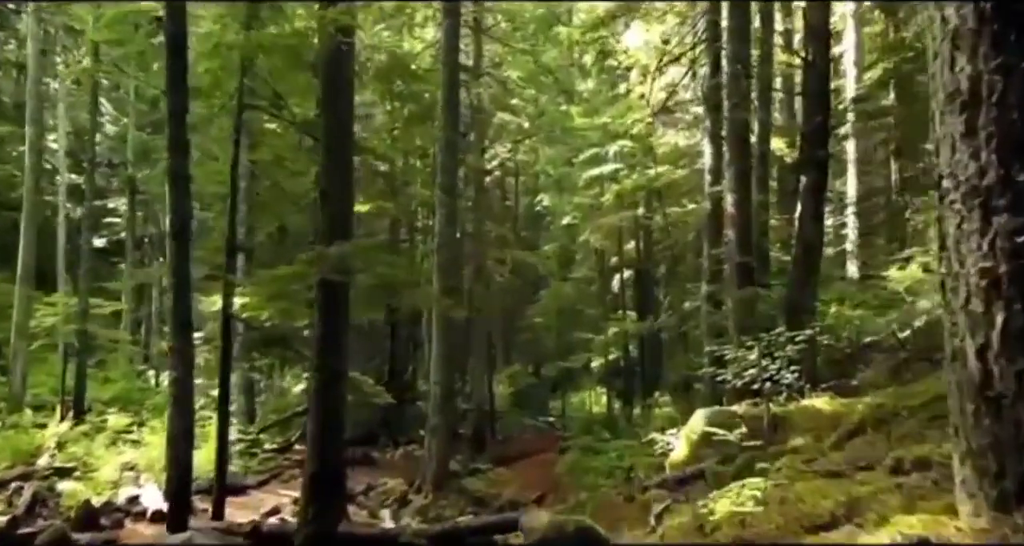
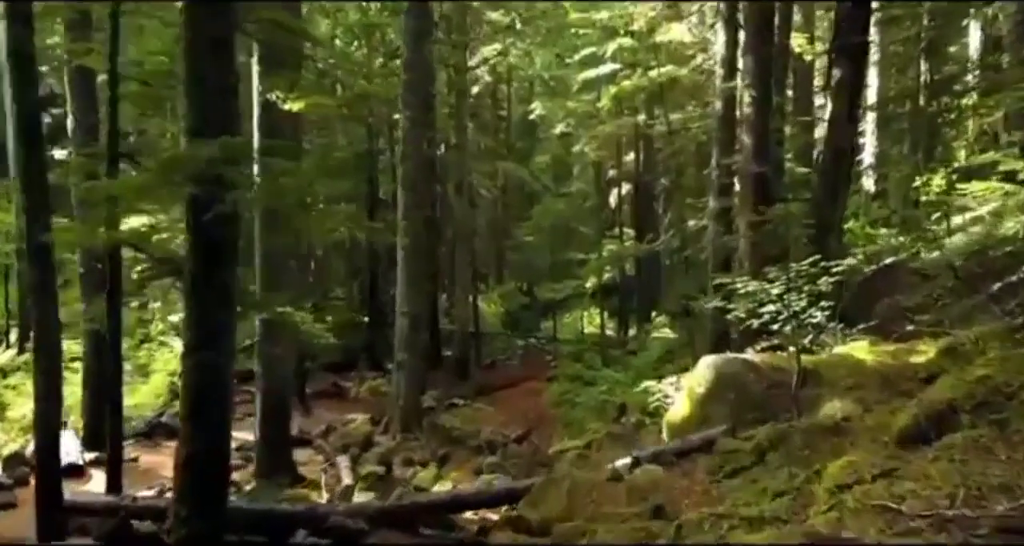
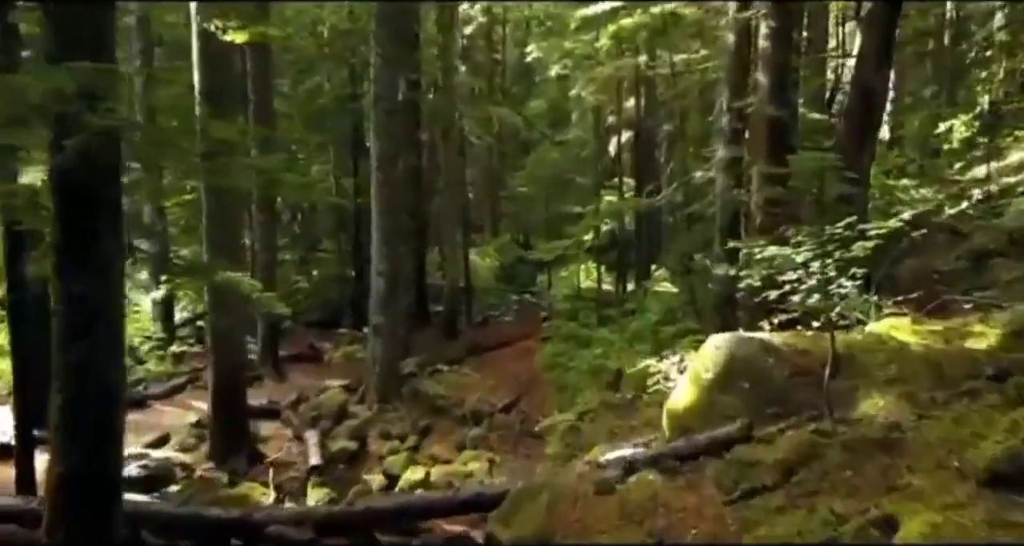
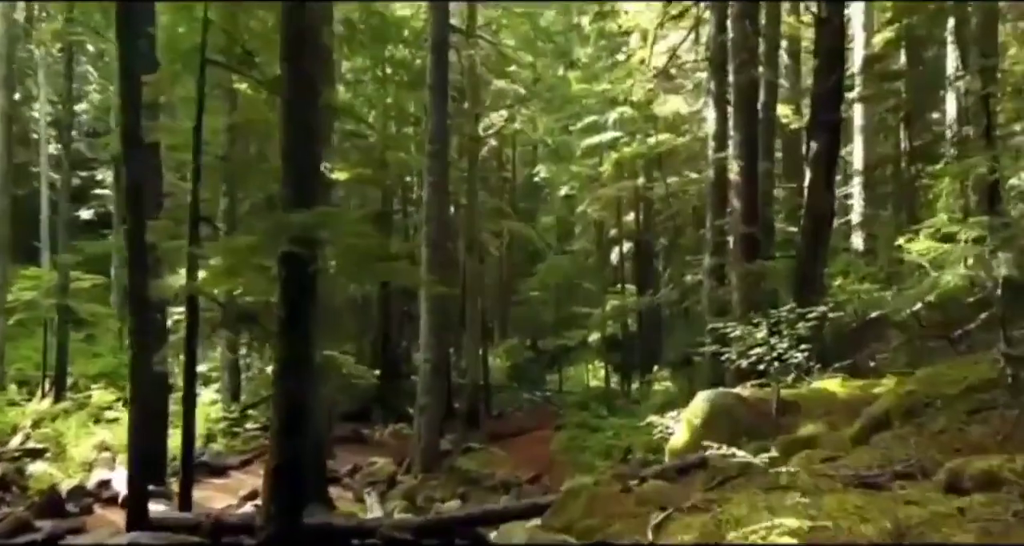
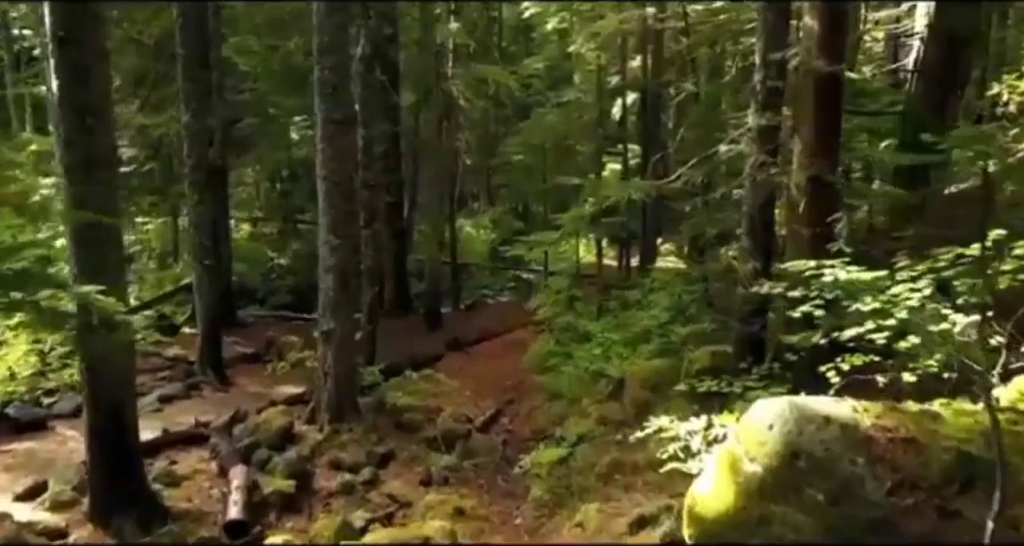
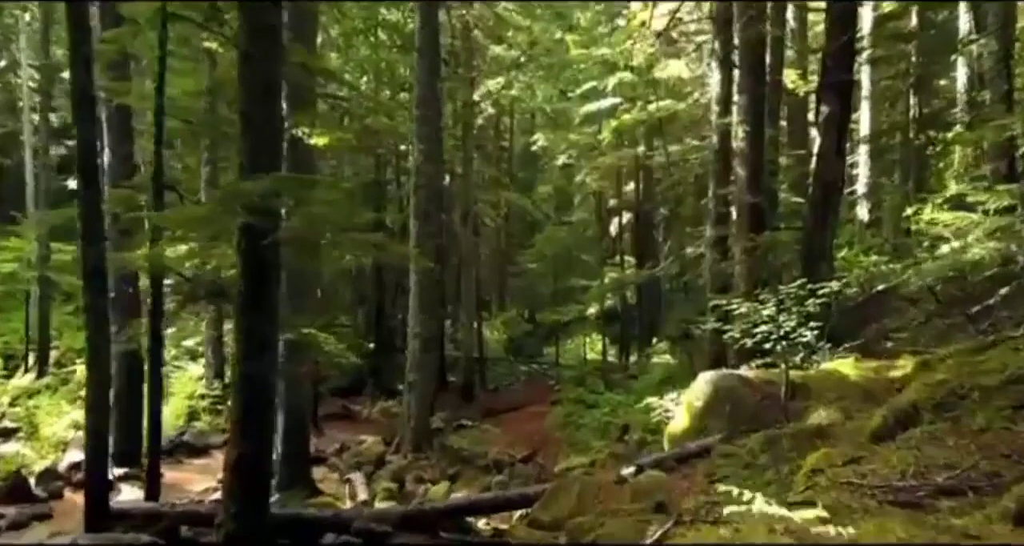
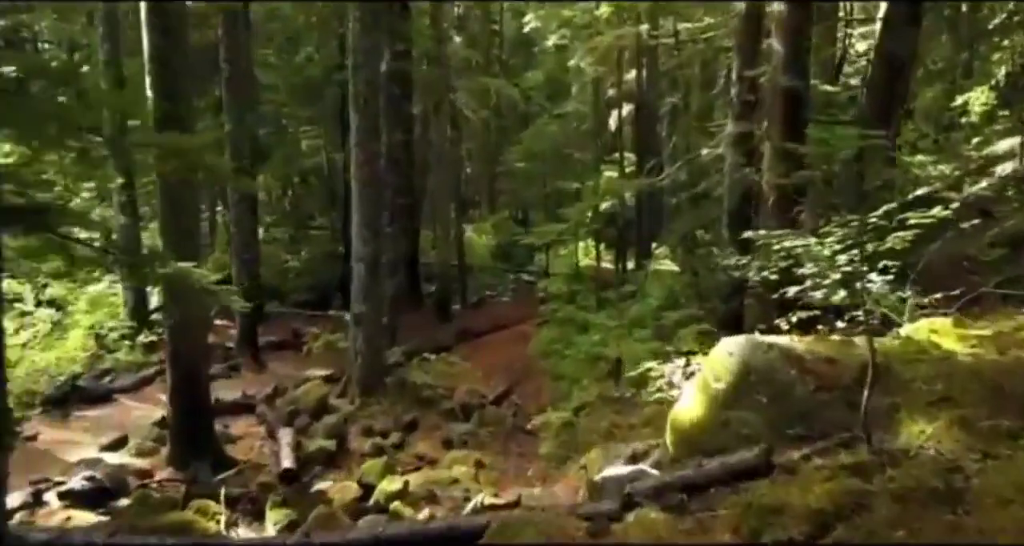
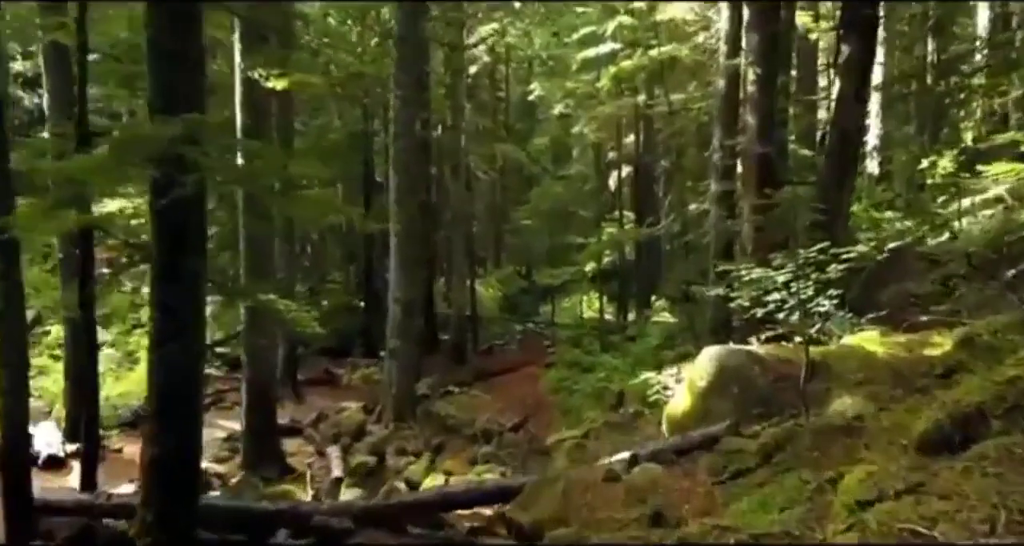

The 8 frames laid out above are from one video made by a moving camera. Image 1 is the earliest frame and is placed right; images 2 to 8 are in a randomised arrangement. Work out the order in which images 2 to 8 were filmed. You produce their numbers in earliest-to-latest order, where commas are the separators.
4, 6, 2, 8, 3, 7, 5
